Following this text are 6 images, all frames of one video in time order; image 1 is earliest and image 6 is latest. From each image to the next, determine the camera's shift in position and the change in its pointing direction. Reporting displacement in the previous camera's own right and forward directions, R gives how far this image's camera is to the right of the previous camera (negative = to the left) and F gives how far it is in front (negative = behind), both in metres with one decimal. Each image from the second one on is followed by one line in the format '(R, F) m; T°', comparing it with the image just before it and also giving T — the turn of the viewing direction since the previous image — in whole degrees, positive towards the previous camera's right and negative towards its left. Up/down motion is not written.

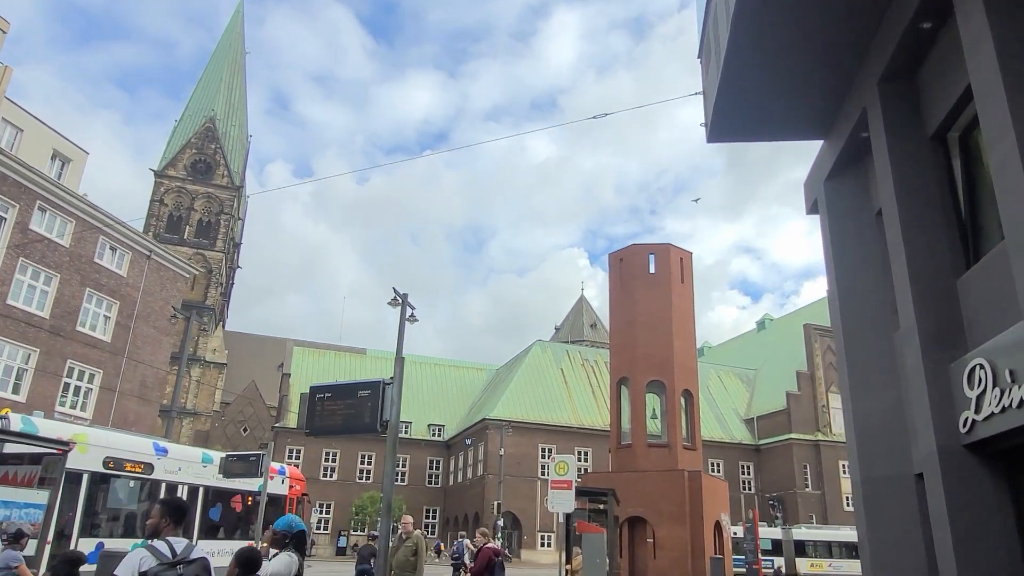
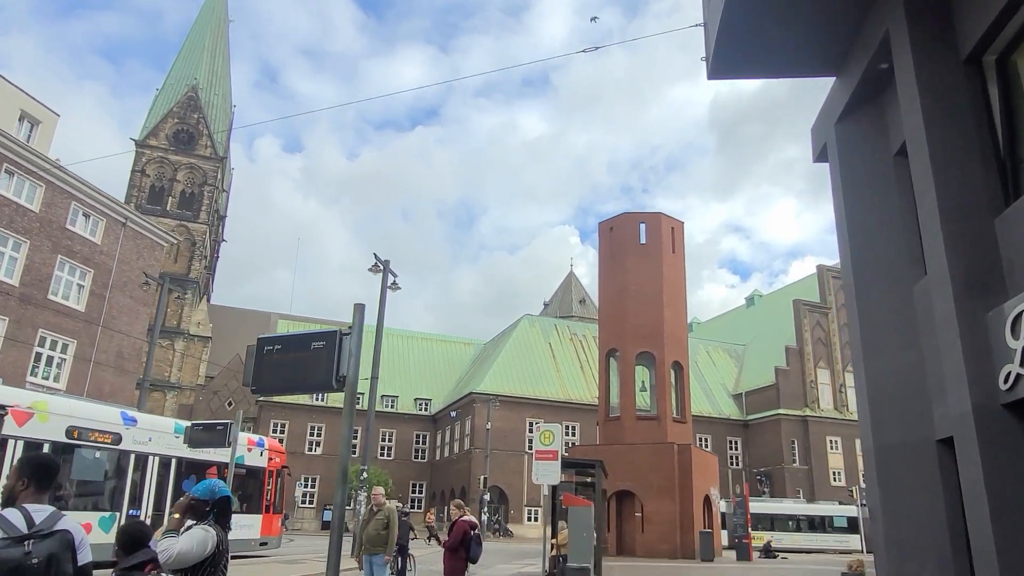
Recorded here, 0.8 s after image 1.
(+0.1, +1.0) m; +1°
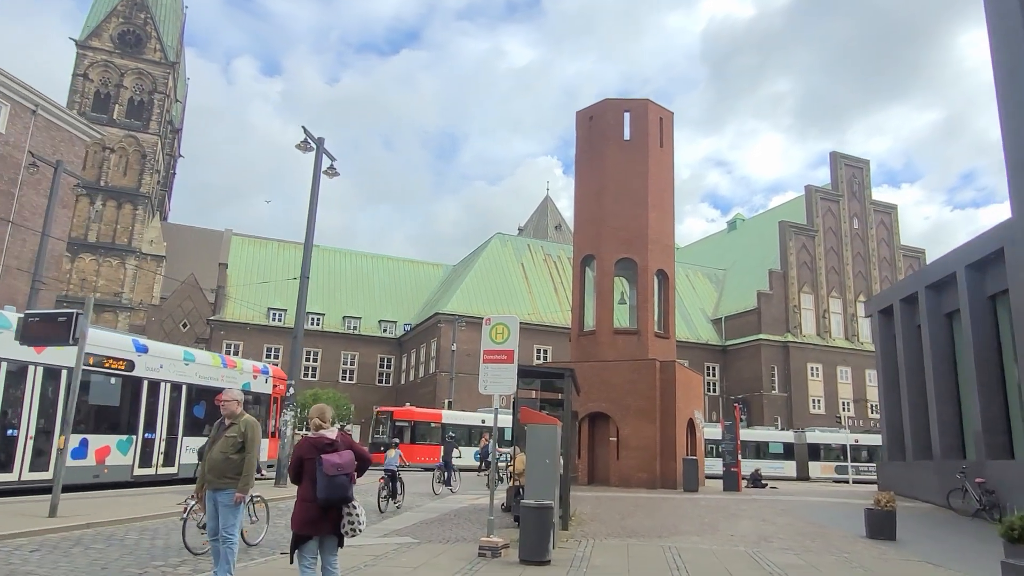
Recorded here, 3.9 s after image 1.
(+0.5, +4.0) m; +2°
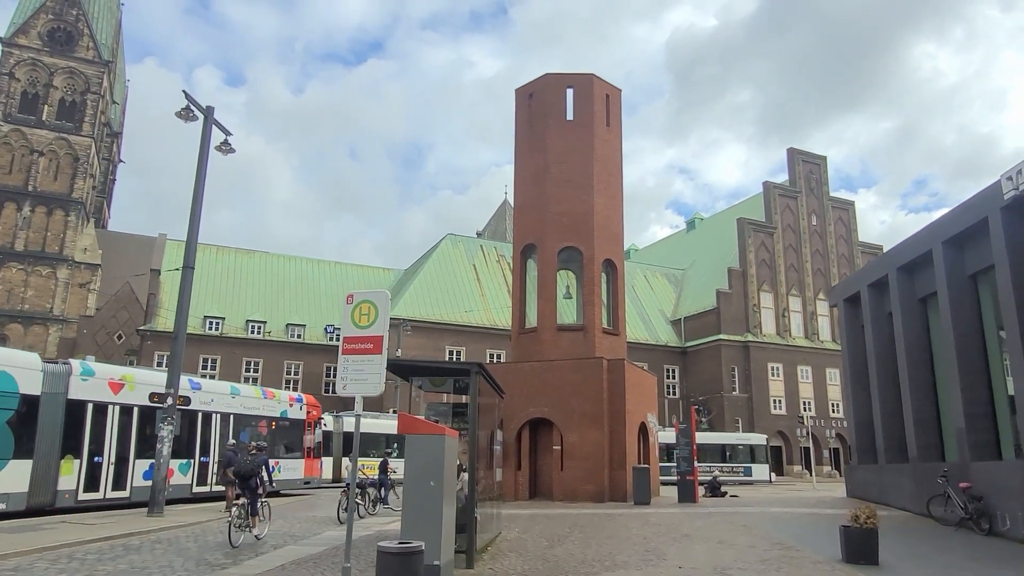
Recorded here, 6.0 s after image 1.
(+1.1, +2.6) m; +3°
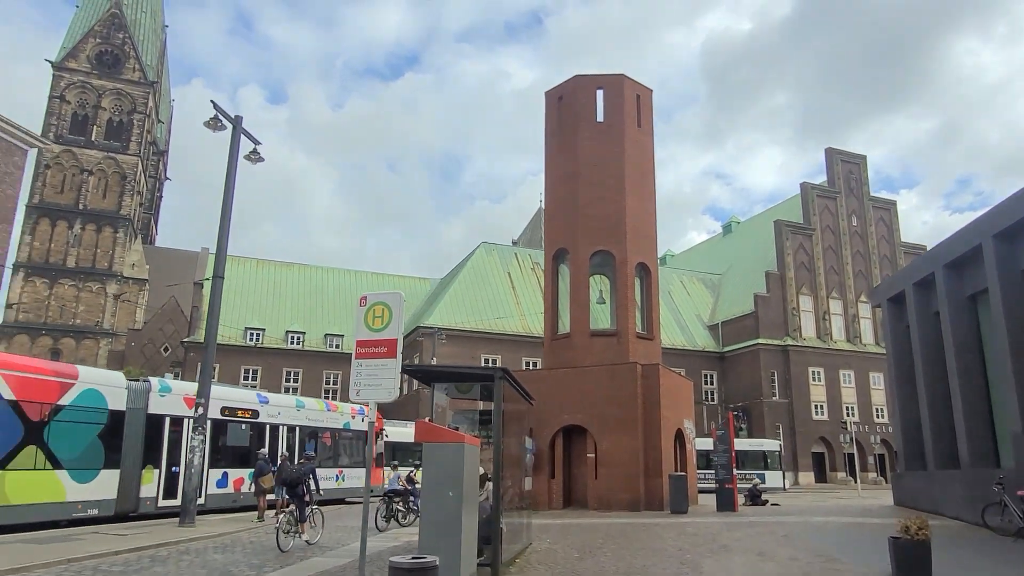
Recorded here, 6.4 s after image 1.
(+0.2, +0.3) m; -3°
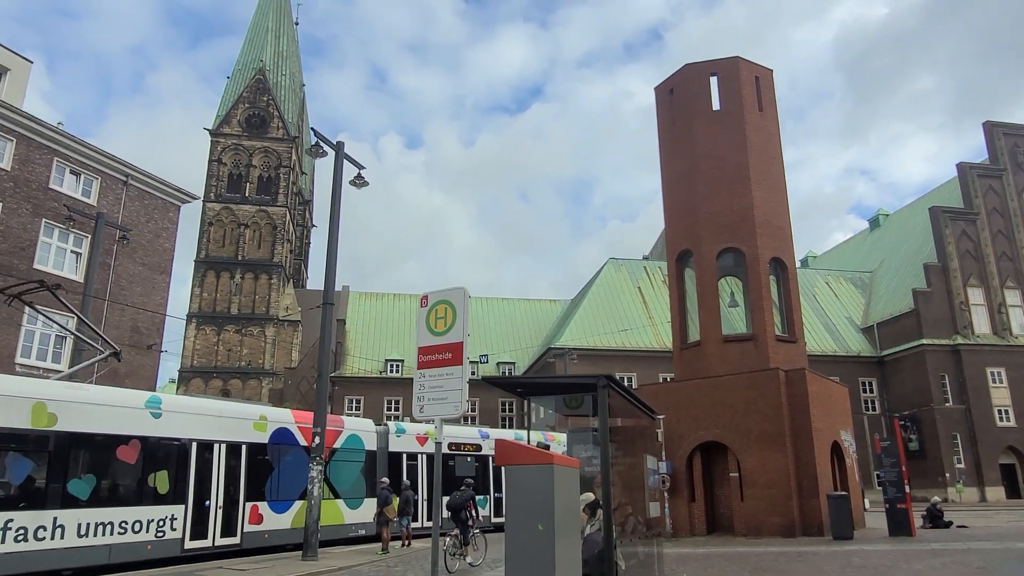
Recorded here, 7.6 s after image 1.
(+0.3, +1.2) m; -10°
